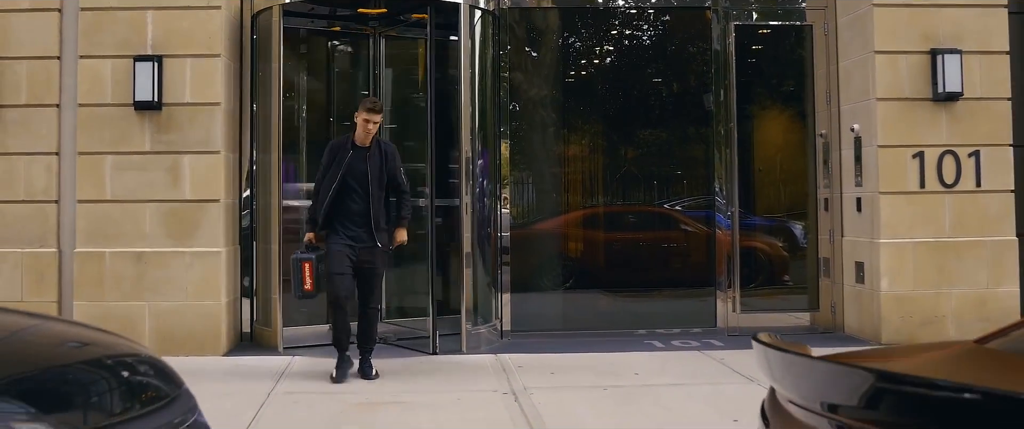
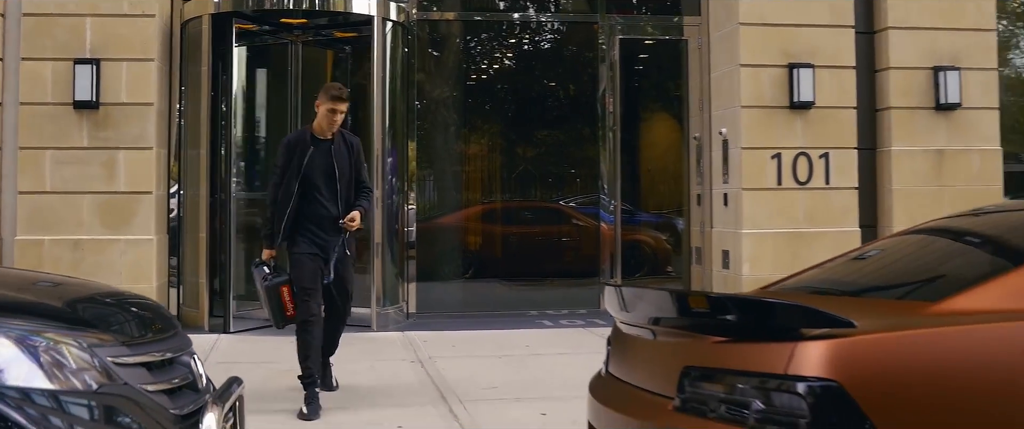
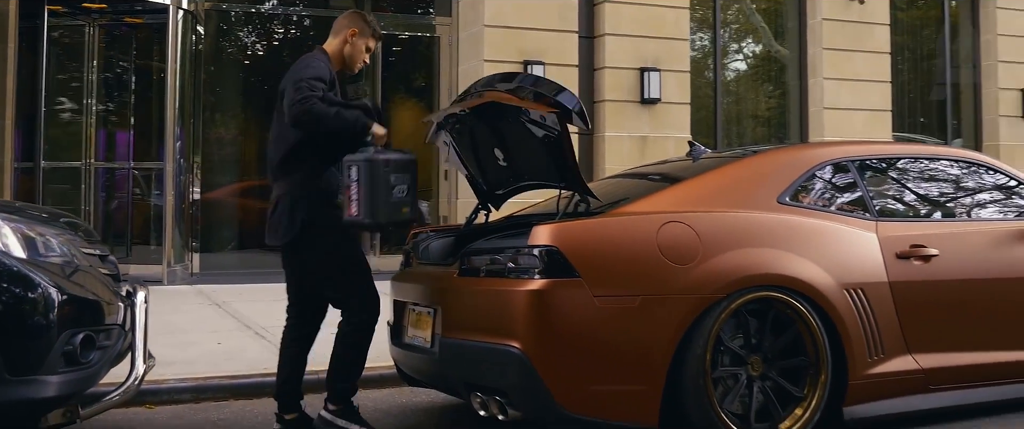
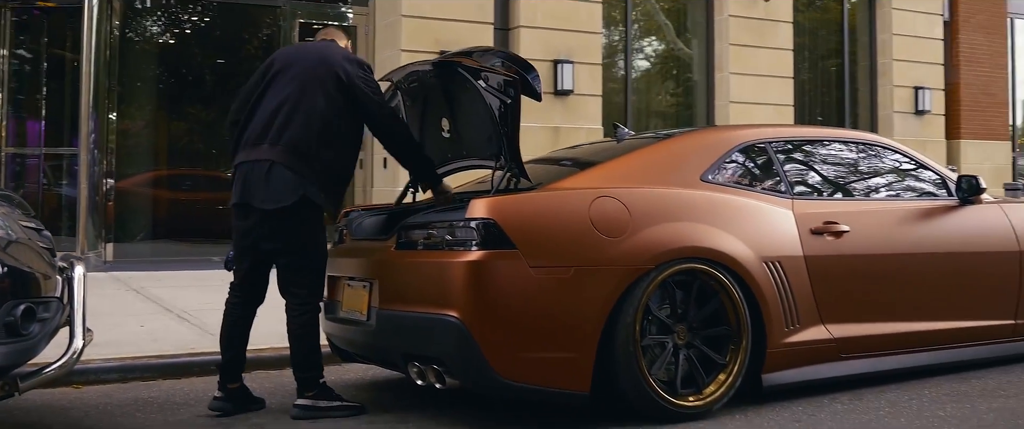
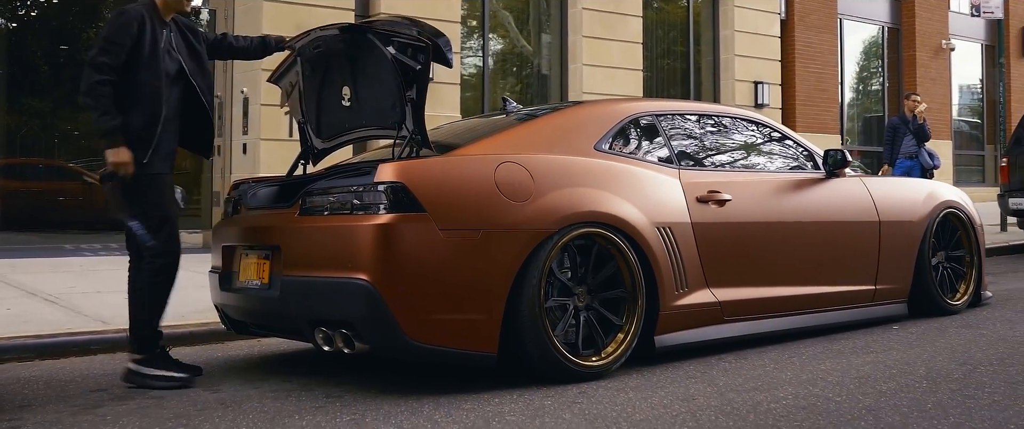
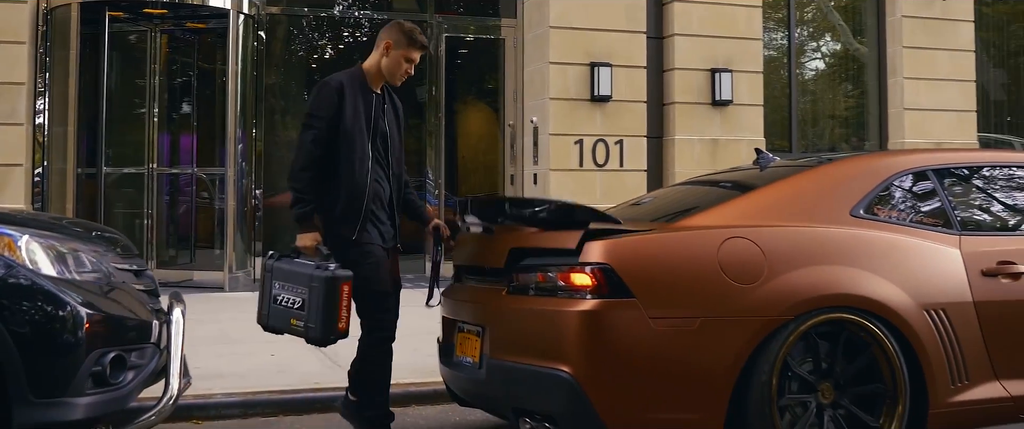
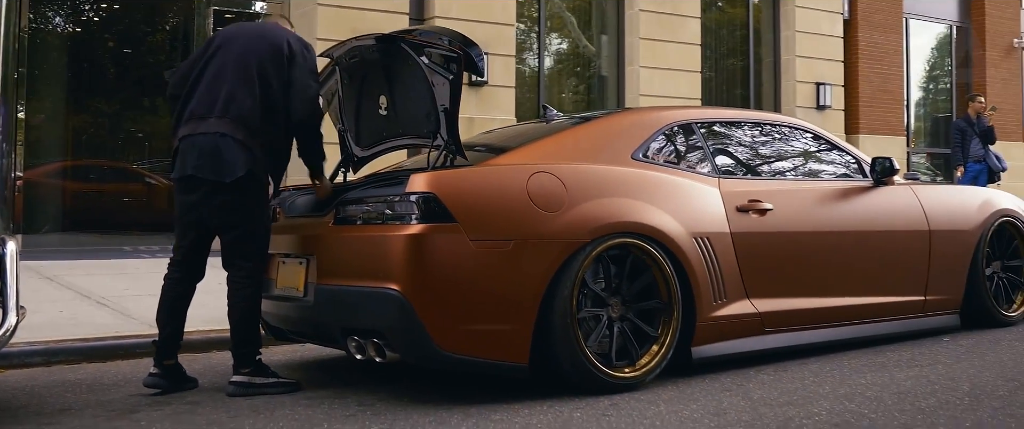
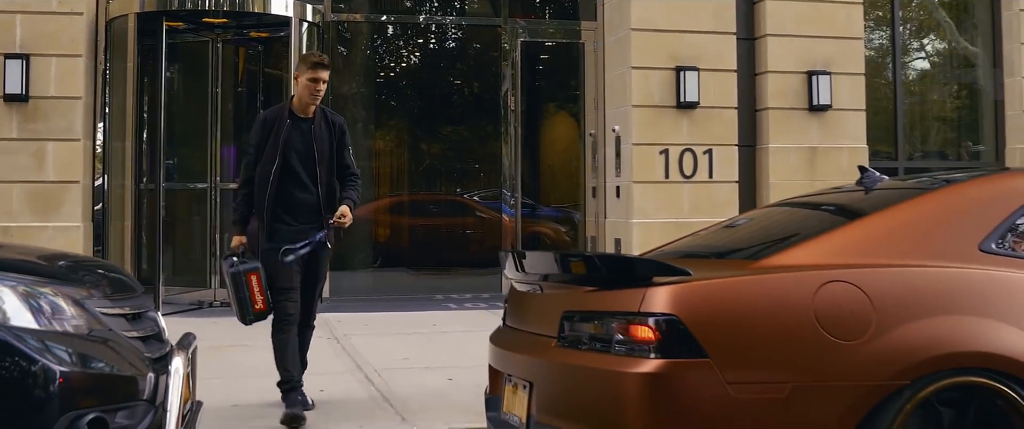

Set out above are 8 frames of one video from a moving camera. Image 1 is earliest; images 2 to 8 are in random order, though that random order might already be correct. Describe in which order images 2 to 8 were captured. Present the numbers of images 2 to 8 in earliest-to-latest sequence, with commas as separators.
2, 8, 6, 3, 4, 7, 5
